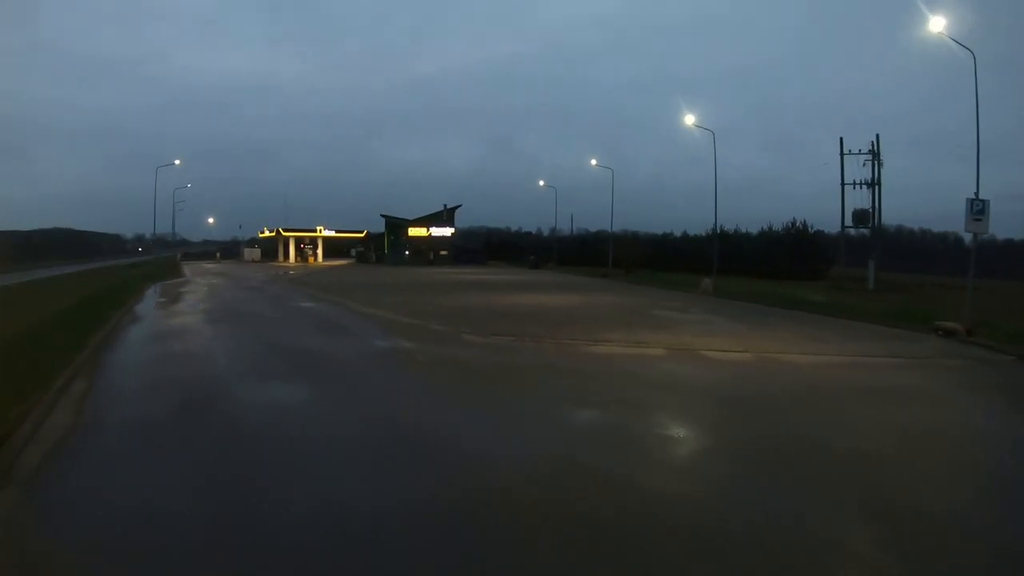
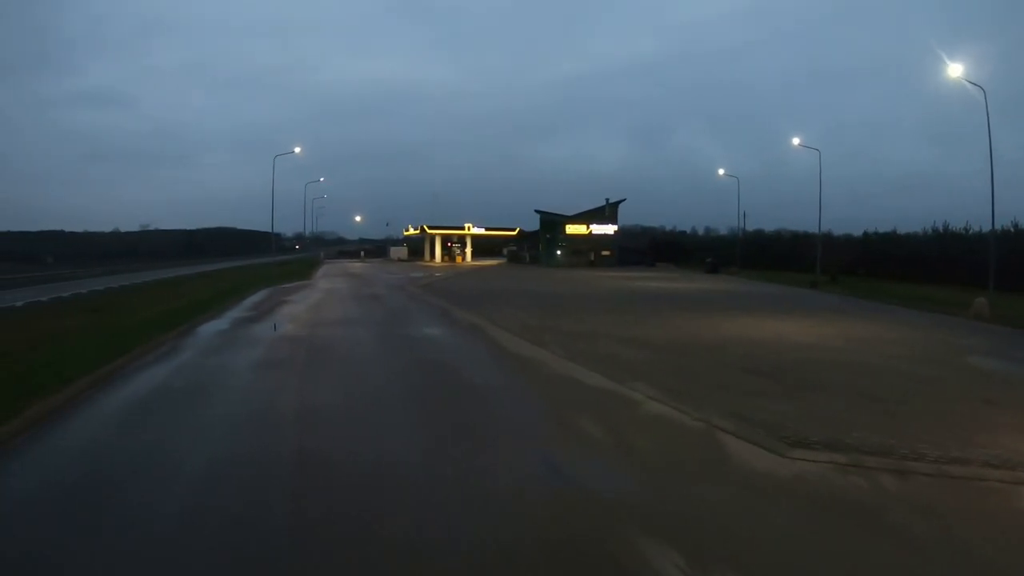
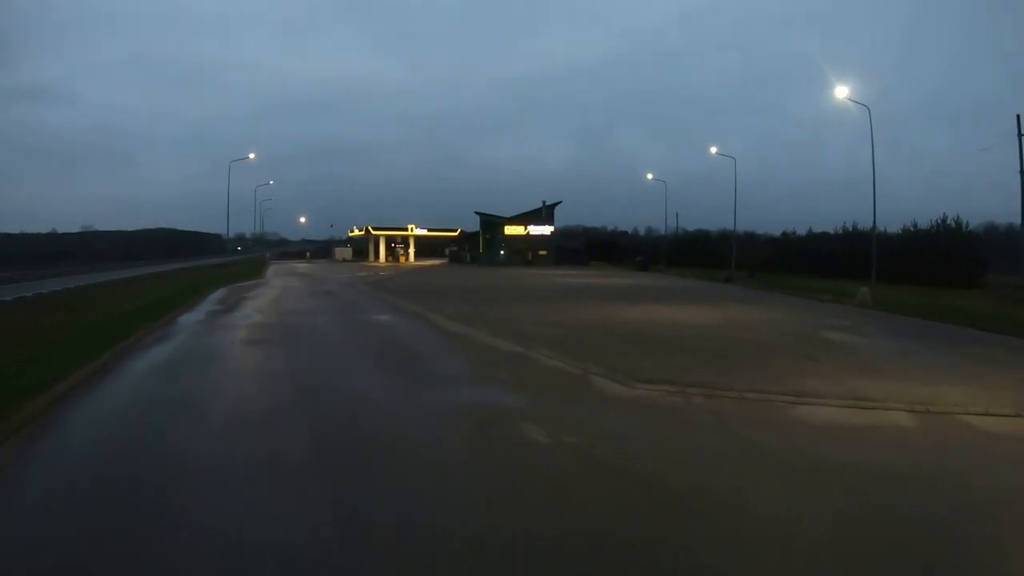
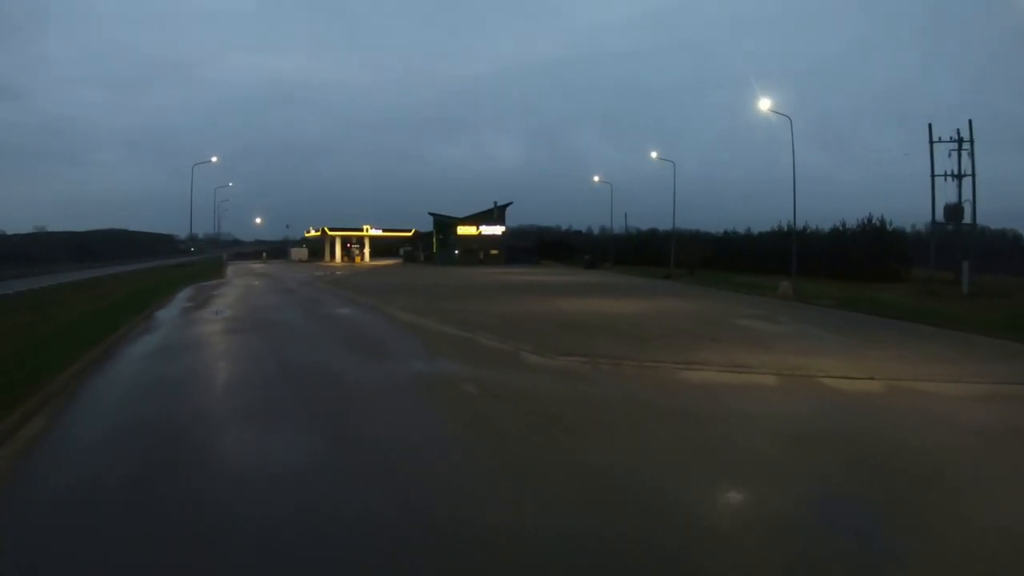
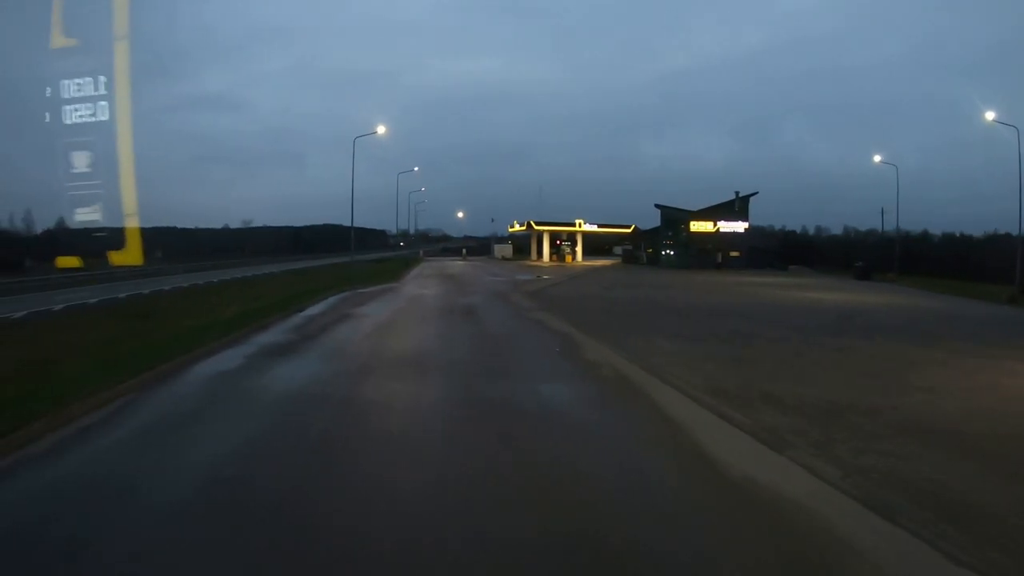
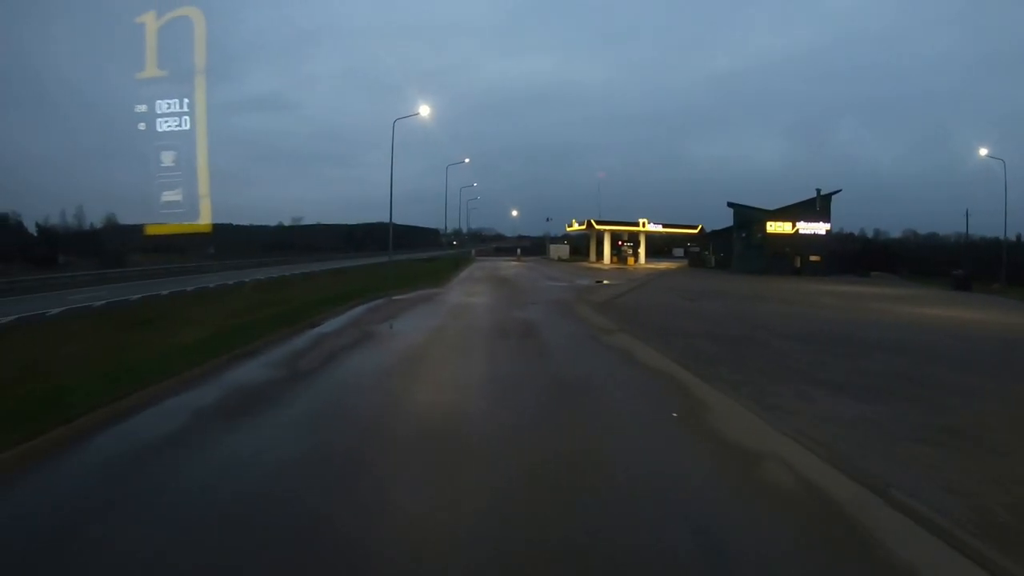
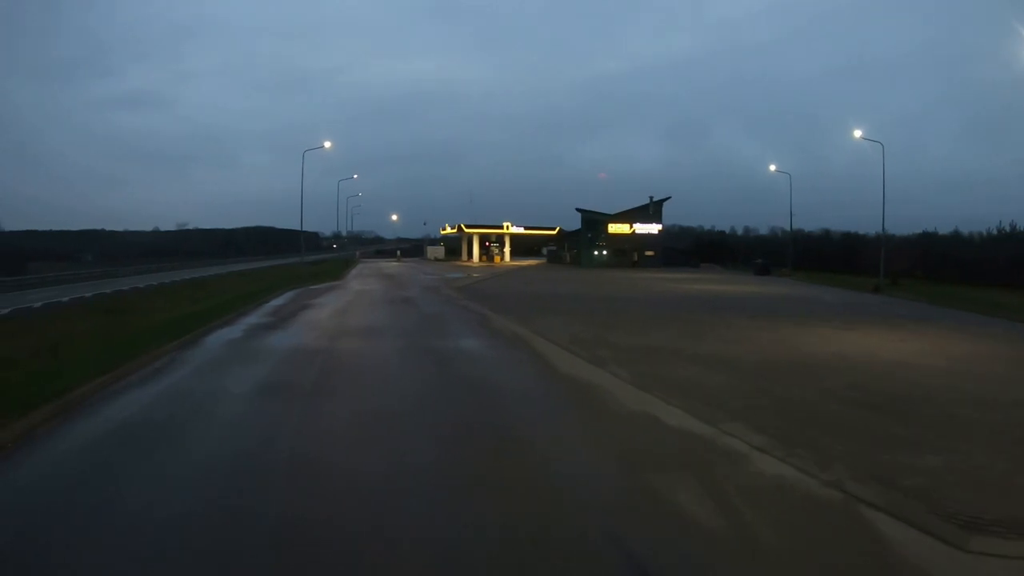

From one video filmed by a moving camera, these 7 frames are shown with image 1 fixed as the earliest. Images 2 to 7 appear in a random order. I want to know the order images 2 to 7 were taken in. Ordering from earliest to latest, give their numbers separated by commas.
4, 3, 2, 7, 5, 6
